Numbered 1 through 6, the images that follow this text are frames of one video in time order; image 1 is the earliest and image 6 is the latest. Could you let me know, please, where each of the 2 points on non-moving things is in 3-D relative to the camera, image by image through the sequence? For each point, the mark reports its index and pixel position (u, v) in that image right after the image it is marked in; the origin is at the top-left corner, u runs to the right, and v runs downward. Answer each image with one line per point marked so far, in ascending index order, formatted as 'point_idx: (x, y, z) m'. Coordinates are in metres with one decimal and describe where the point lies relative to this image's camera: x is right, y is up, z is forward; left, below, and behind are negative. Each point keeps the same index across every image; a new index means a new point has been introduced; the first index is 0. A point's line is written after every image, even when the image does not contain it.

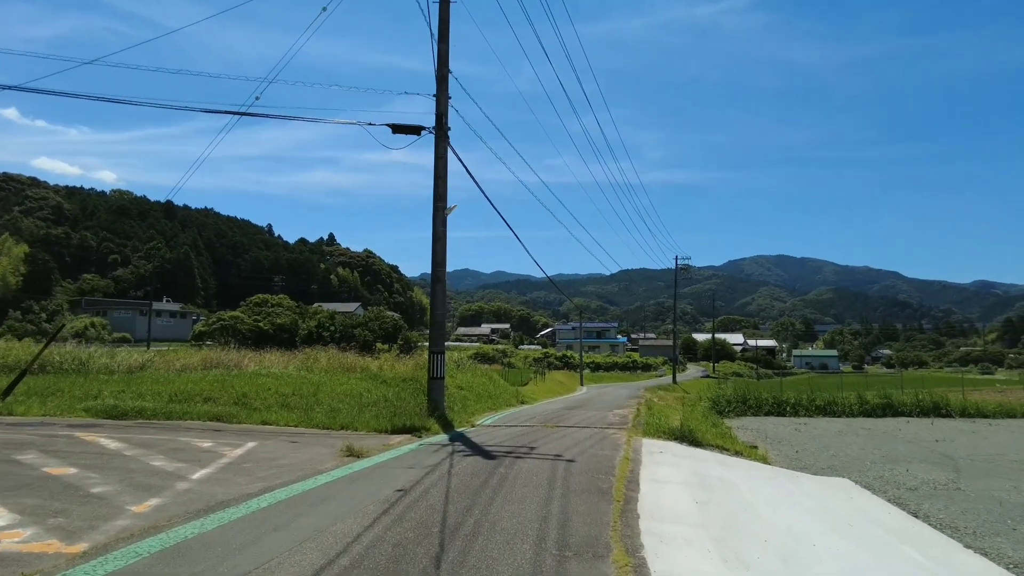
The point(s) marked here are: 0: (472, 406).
0: (-1.1, -3.2, +17.9) m
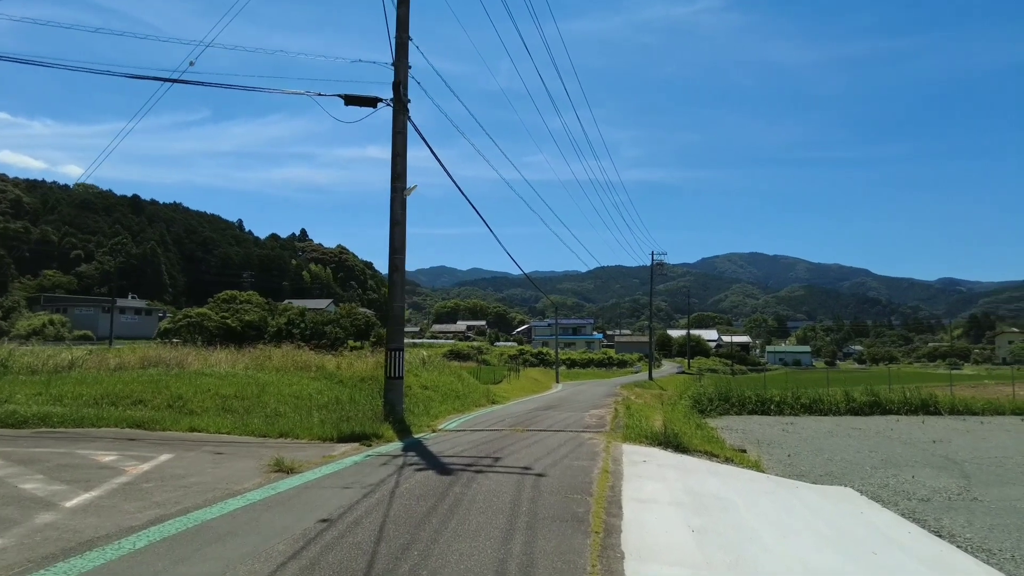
0: (-1.9, -3.0, +16.4) m
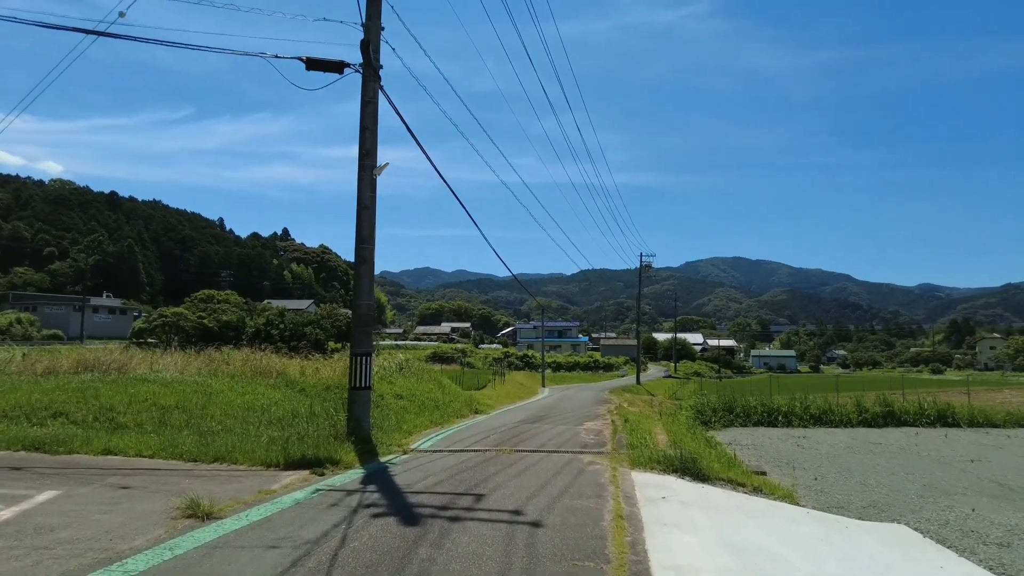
0: (-2.2, -2.9, +14.3) m
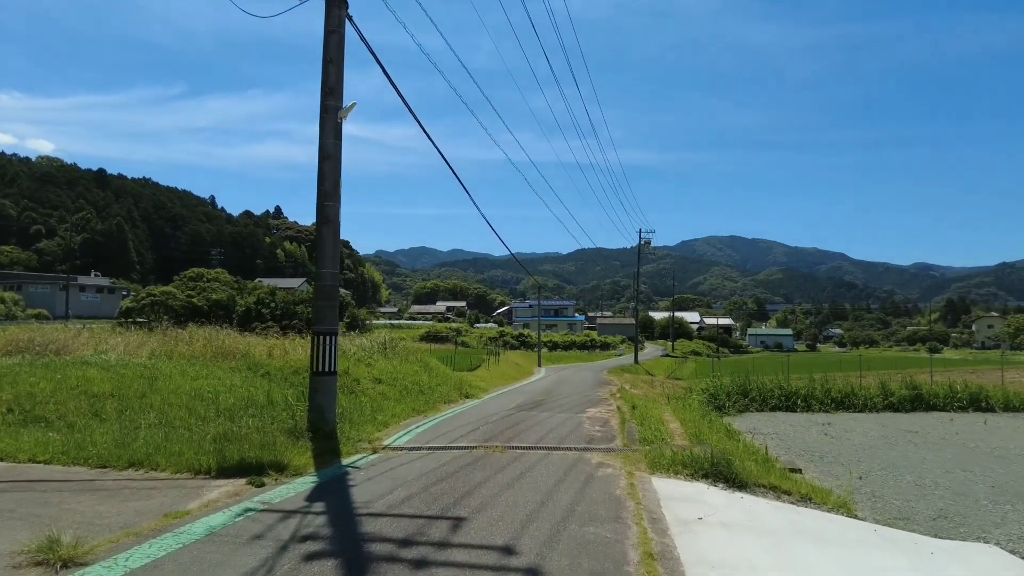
0: (-2.4, -2.3, +12.5) m
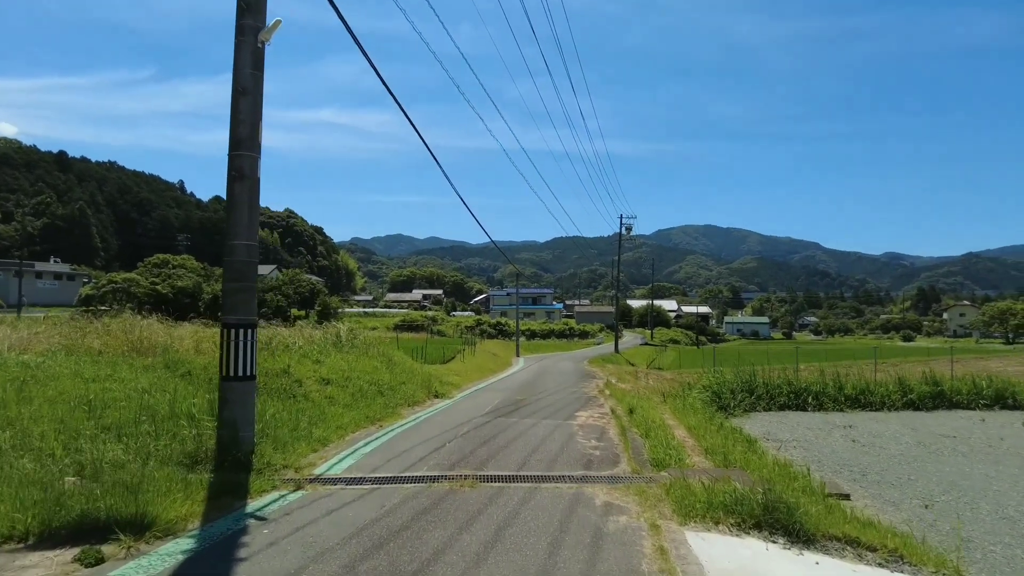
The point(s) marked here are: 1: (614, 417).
0: (-2.7, -2.0, +10.0) m
1: (+1.9, -2.4, +12.1) m
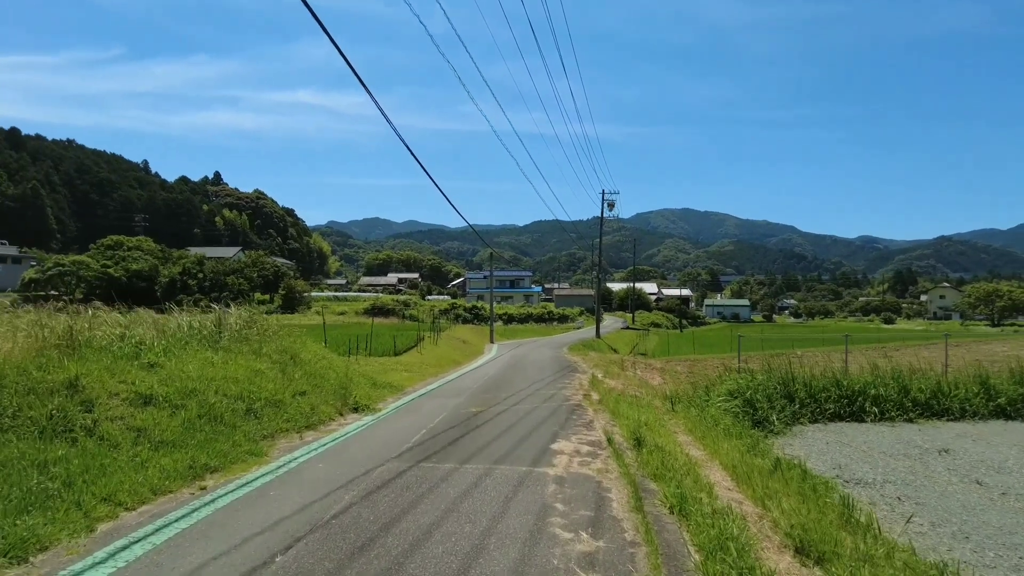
0: (-3.4, -1.6, +5.2) m
1: (+1.2, -1.9, +7.5) m
